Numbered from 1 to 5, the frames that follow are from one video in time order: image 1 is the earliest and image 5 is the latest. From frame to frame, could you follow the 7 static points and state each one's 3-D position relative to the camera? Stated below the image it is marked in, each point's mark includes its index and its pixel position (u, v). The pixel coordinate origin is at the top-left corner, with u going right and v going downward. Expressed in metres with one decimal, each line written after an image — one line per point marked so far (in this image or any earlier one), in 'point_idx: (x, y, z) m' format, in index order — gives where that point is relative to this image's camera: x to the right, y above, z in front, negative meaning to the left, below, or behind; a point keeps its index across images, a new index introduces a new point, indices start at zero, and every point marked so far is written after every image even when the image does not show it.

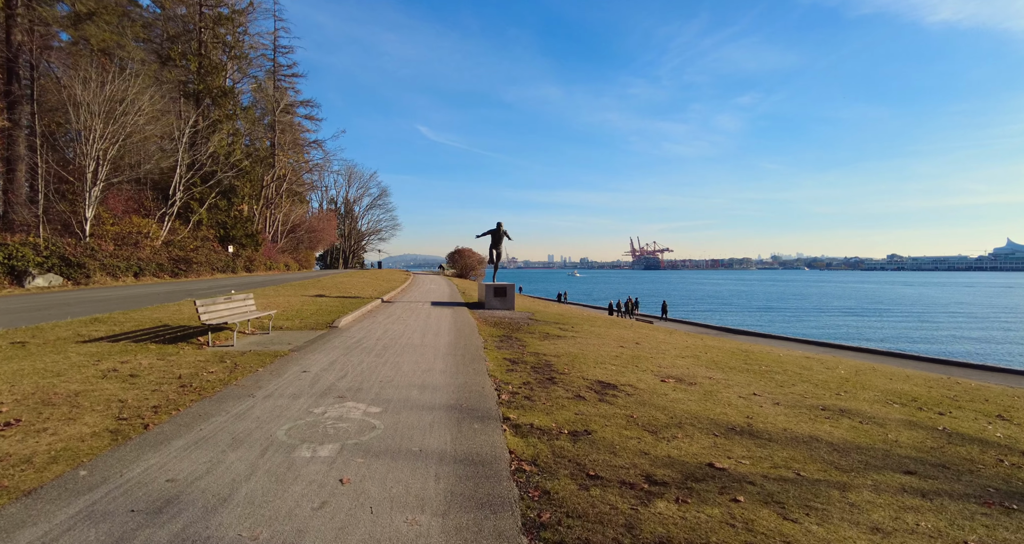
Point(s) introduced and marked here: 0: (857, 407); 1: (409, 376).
0: (+5.3, -2.1, +8.0) m
1: (-1.6, -1.6, +8.0) m
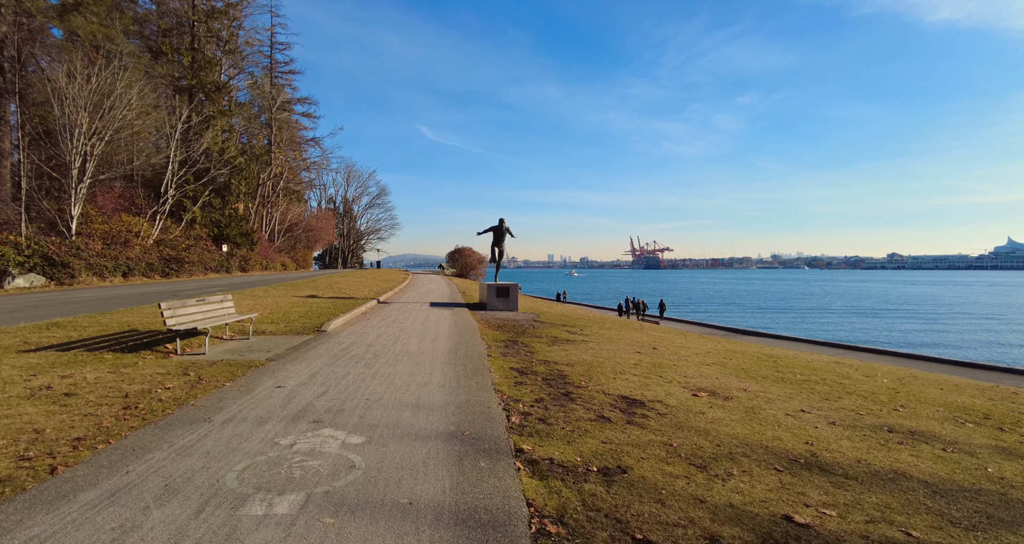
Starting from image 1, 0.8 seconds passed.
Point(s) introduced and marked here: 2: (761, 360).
0: (+5.4, -2.0, +6.9) m
1: (-1.4, -1.6, +6.8) m
2: (+6.0, -2.1, +12.5) m
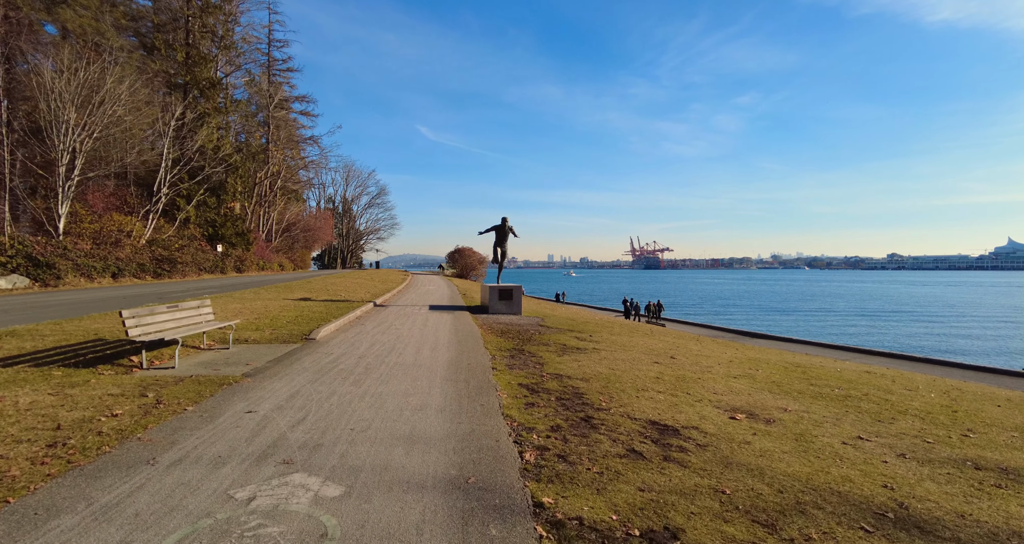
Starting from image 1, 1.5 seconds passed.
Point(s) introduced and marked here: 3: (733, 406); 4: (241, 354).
0: (+5.6, -2.1, +5.8) m
1: (-1.3, -1.6, +5.8) m
2: (+6.1, -2.2, +11.5) m
3: (+3.2, -2.0, +7.6) m
4: (-5.0, -1.5, +9.6) m
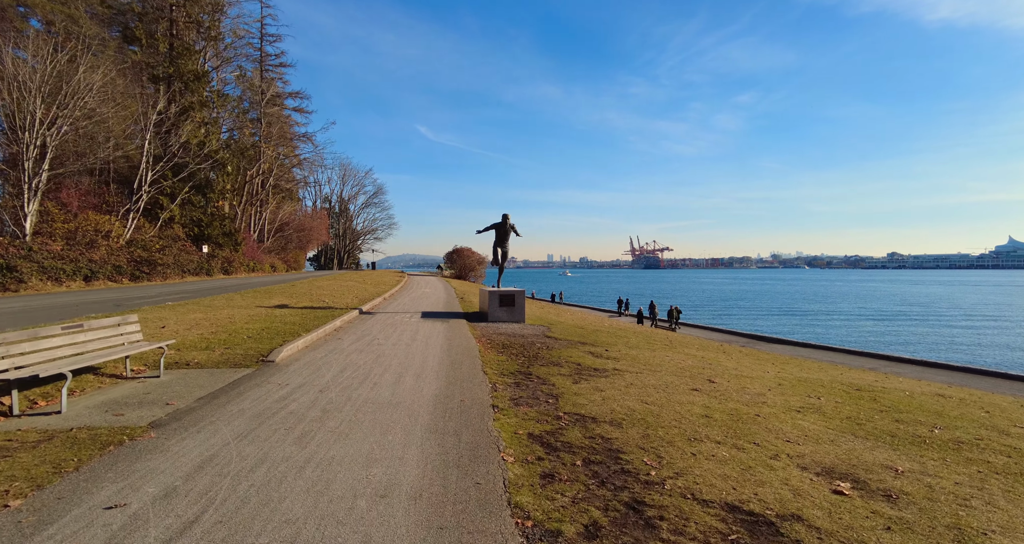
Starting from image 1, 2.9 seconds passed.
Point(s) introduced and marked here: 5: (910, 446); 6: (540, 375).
0: (+5.7, -2.2, +3.7) m
1: (-1.2, -1.7, +3.7) m
2: (+6.2, -2.3, +9.4) m
3: (+3.3, -2.1, +5.5) m
4: (-4.9, -1.6, +7.5) m
5: (+4.9, -2.2, +6.4) m
6: (+0.5, -1.8, +9.3) m
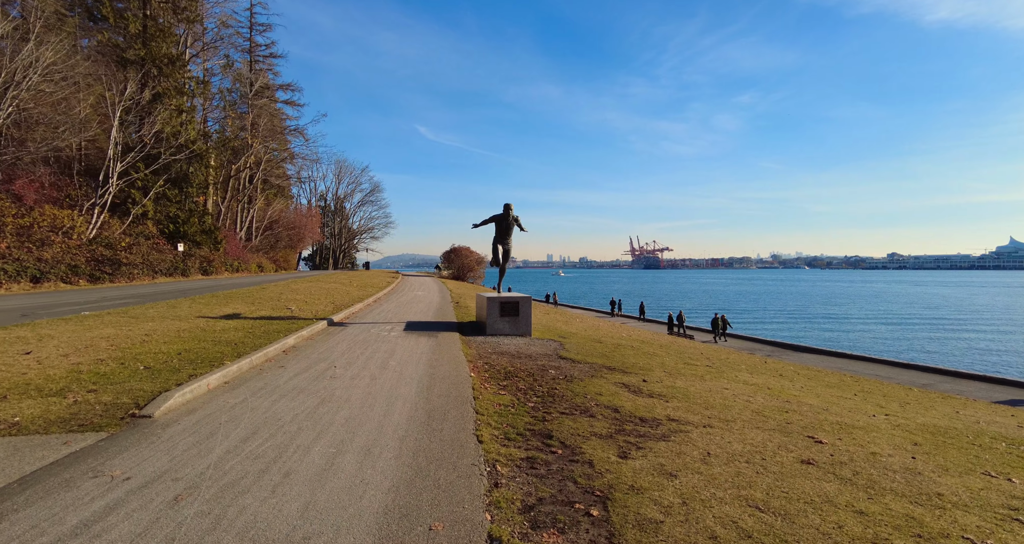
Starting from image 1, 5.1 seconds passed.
0: (+5.8, -2.2, +0.4) m
1: (-1.1, -1.8, +0.3) m
2: (+6.3, -2.3, +6.0) m
3: (+3.4, -2.1, +2.2) m
4: (-4.8, -1.7, +4.1) m
5: (+5.0, -2.3, +3.1) m
6: (+0.6, -1.9, +5.9) m
